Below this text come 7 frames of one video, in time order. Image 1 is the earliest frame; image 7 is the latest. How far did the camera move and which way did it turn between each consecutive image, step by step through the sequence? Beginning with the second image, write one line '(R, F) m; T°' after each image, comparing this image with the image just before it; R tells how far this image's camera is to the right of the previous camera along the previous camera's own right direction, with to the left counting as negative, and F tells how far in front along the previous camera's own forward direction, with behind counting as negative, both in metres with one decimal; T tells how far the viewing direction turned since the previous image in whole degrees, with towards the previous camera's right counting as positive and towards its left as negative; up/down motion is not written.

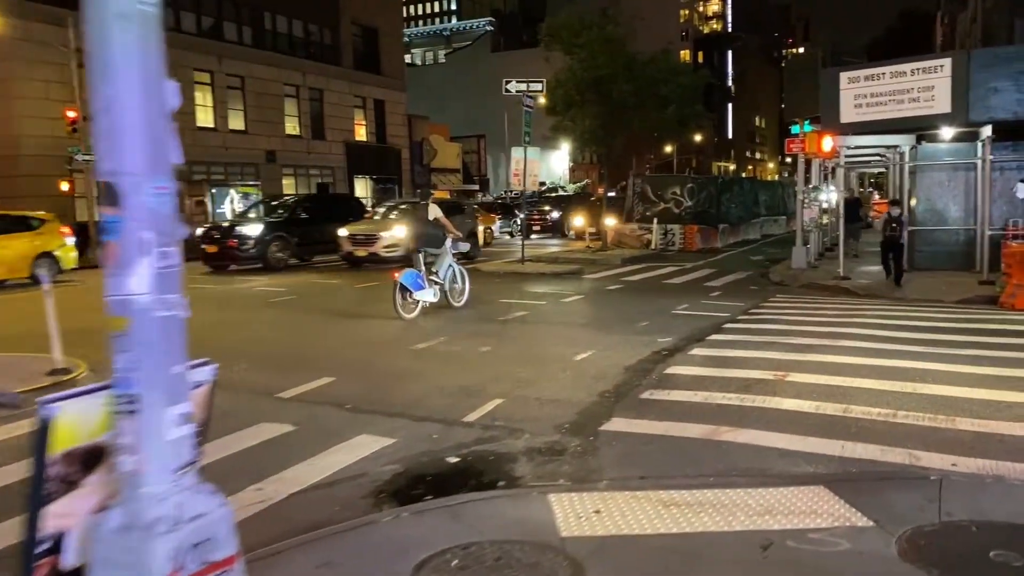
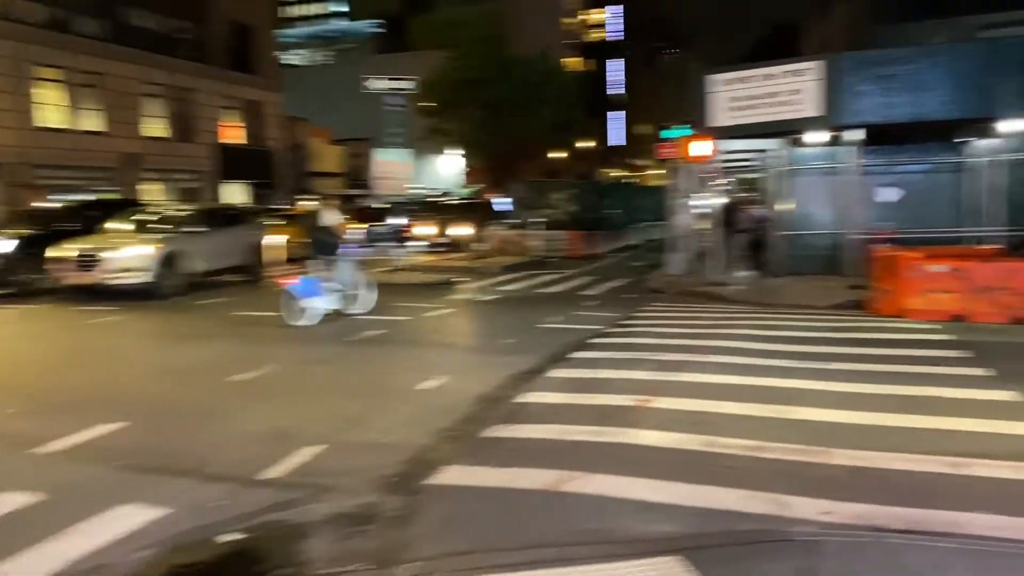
(+0.6, +1.1) m; +7°
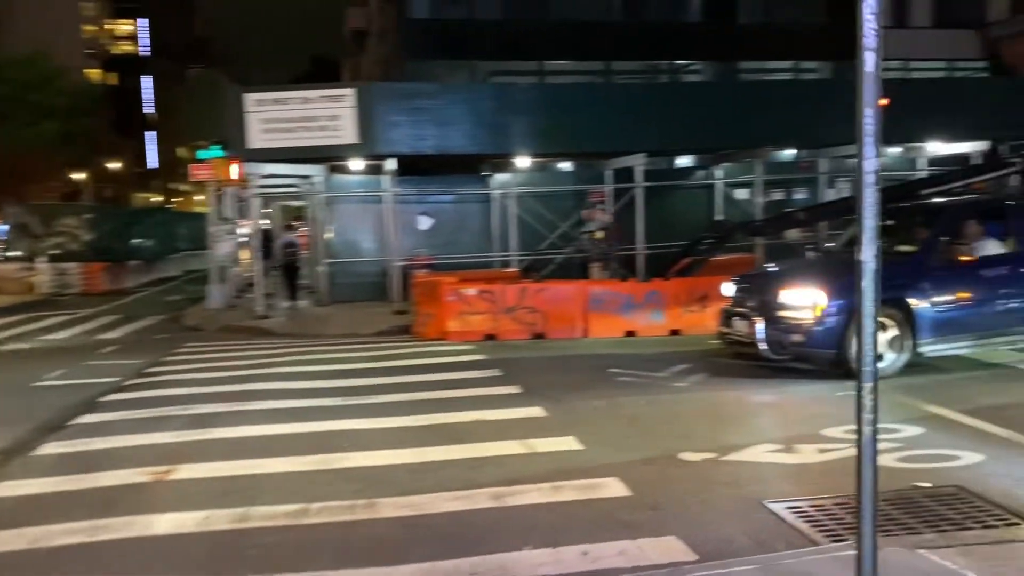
(+0.4, +0.9) m; +31°
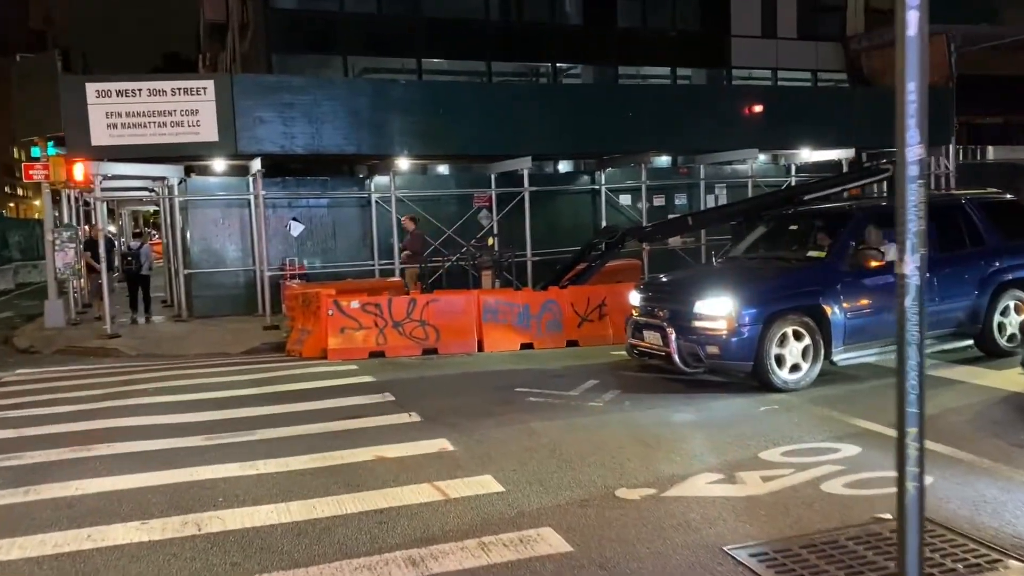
(-0.3, +1.0) m; +9°
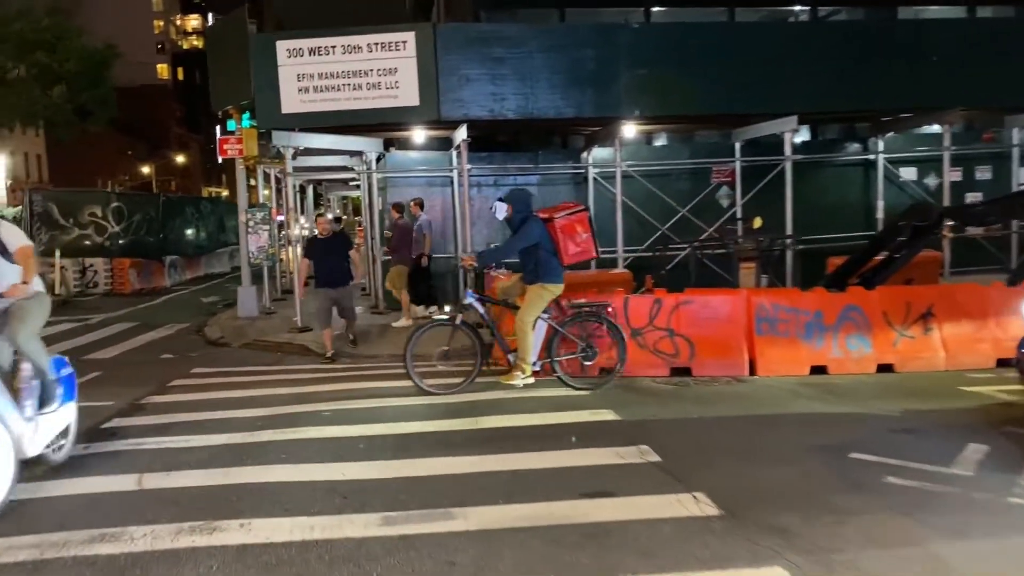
(-1.0, +3.0) m; -14°
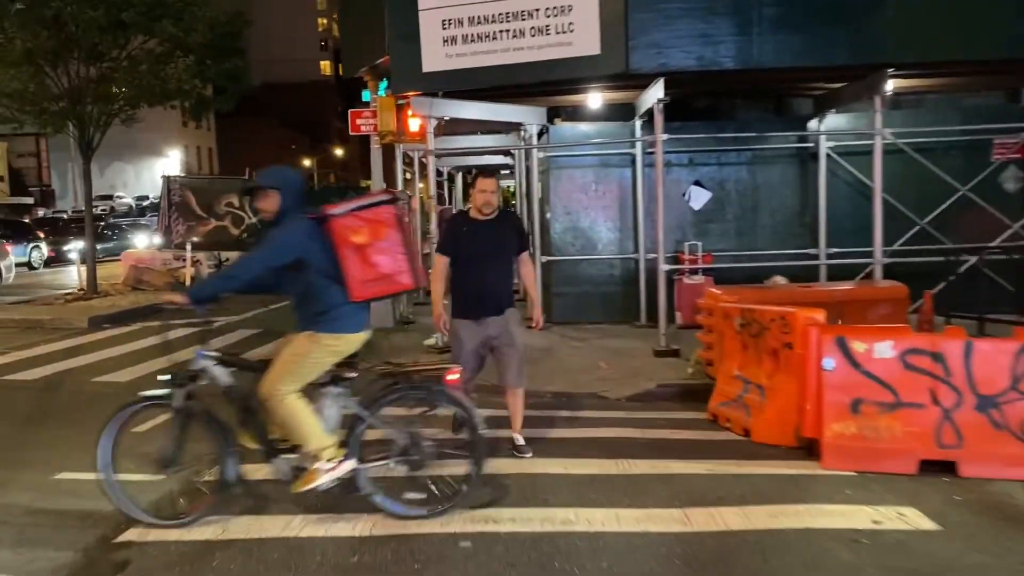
(-0.7, +3.3) m; -10°
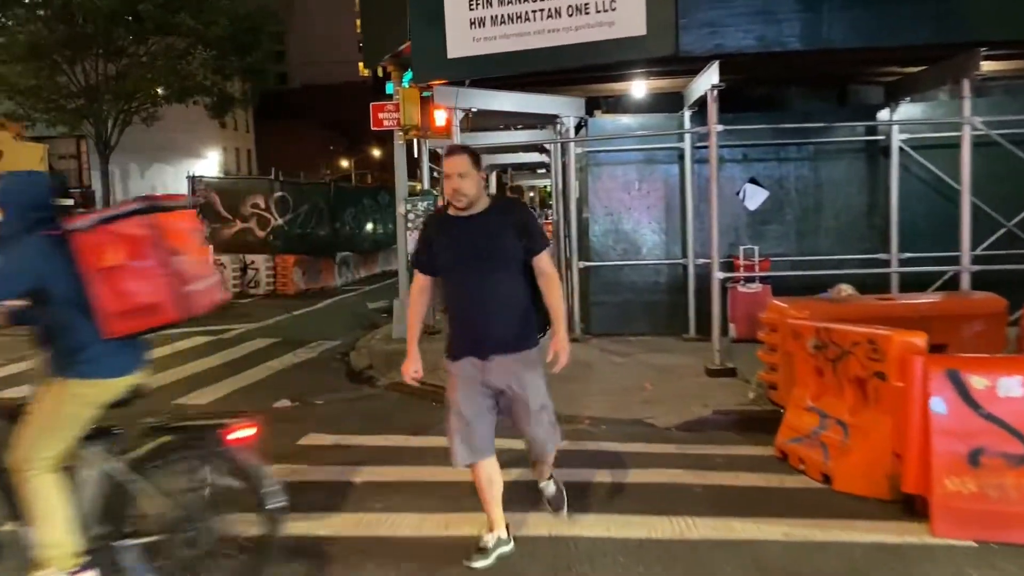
(0.0, +1.0) m; -3°
